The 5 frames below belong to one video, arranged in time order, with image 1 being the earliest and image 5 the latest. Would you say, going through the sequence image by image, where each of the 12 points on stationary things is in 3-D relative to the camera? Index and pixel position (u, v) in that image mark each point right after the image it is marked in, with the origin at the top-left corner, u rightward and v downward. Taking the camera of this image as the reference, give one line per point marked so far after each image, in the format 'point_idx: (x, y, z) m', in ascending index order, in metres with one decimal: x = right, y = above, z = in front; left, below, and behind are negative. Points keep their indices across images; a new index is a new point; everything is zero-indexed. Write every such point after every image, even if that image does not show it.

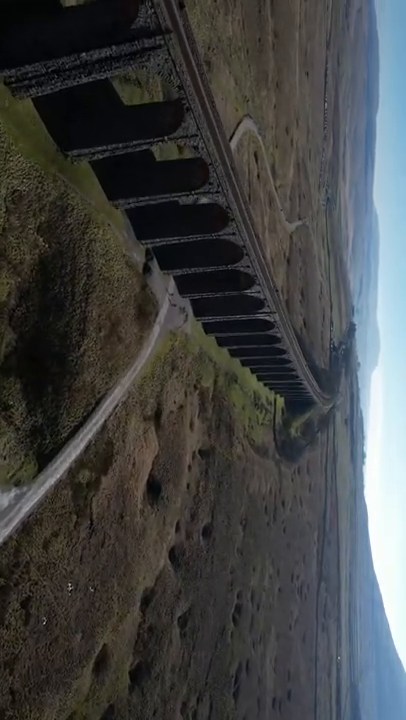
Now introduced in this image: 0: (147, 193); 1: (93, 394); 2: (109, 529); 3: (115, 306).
0: (-1.9, +5.8, +16.2) m
1: (-3.8, -1.2, +15.8) m
2: (-3.4, -6.1, +16.7) m
3: (-3.3, +2.0, +17.0) m
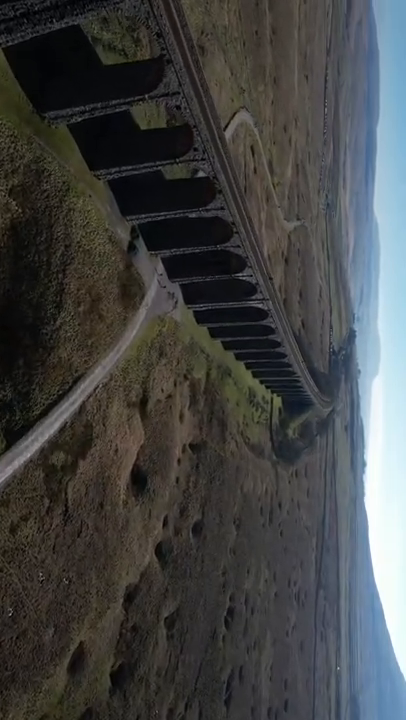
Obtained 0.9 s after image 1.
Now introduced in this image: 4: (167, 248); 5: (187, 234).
0: (-2.4, +6.6, +15.4) m
1: (-4.3, -0.4, +14.9) m
2: (-3.9, -5.4, +15.7) m
3: (-3.8, +2.8, +16.1) m
4: (-1.5, +4.7, +19.6) m
5: (-0.7, +5.3, +19.5) m
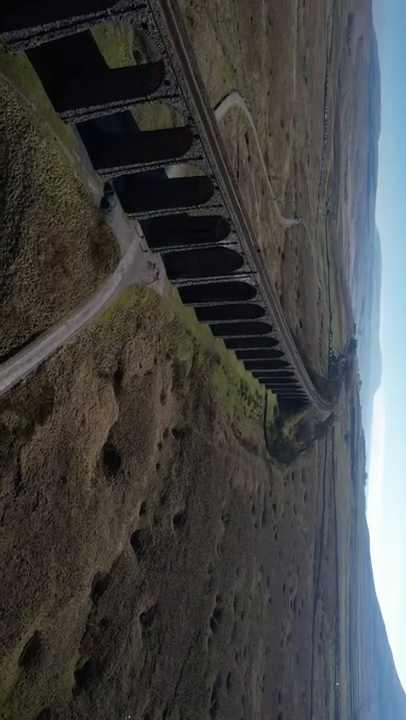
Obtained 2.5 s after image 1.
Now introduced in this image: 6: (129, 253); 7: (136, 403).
0: (-3.2, +7.9, +14.1) m
1: (-5.1, +1.0, +13.4) m
2: (-4.8, -4.0, +14.1) m
3: (-4.6, +4.1, +14.7) m
4: (-2.3, +5.9, +18.3) m
5: (-1.4, +6.5, +18.2) m
6: (-3.0, +4.4, +18.9) m
7: (-2.9, -1.9, +19.7) m
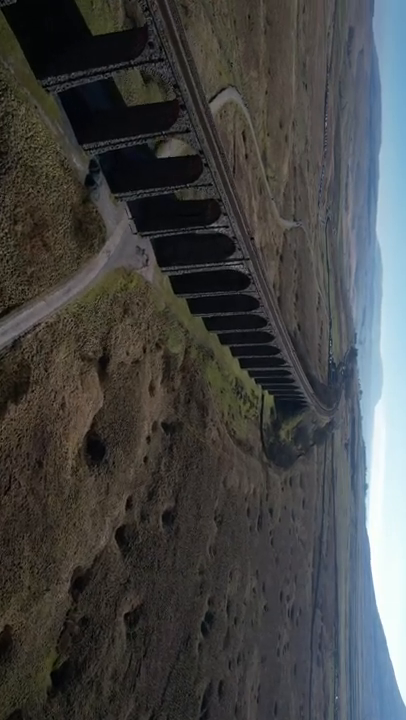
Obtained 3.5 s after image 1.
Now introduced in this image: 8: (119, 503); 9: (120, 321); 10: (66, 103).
0: (-3.6, +8.6, +13.6) m
1: (-5.5, +1.7, +12.7) m
2: (-5.3, -3.3, +13.3) m
3: (-5.0, +4.8, +14.1) m
4: (-2.7, +6.5, +17.7) m
5: (-1.8, +7.1, +17.6) m
6: (-3.5, +4.9, +18.3) m
7: (-3.3, -1.3, +19.0) m
8: (-3.4, -5.9, +18.9) m
9: (-3.4, +1.6, +18.6) m
10: (-4.5, +8.6, +15.4) m
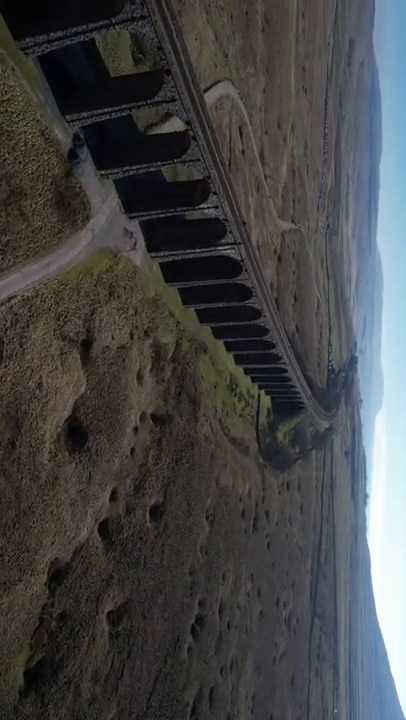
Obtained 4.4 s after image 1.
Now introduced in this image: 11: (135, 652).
0: (-4.0, +9.3, +13.0) m
1: (-6.0, +2.4, +12.0) m
2: (-5.8, -2.6, +12.5) m
3: (-5.4, +5.5, +13.4) m
4: (-3.1, +7.1, +17.0) m
5: (-2.3, +7.7, +17.0) m
6: (-3.9, +5.6, +17.6) m
7: (-3.8, -0.7, +18.2) m
8: (-3.9, -5.2, +18.1) m
9: (-3.8, +2.2, +17.9) m
10: (-5.0, +9.2, +14.8) m
11: (-2.9, -12.5, +19.7) m
